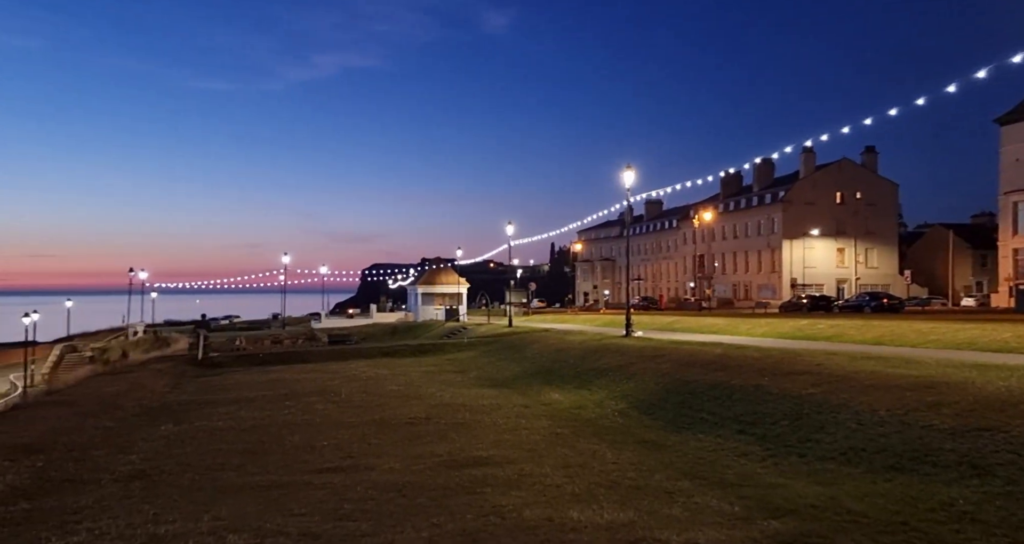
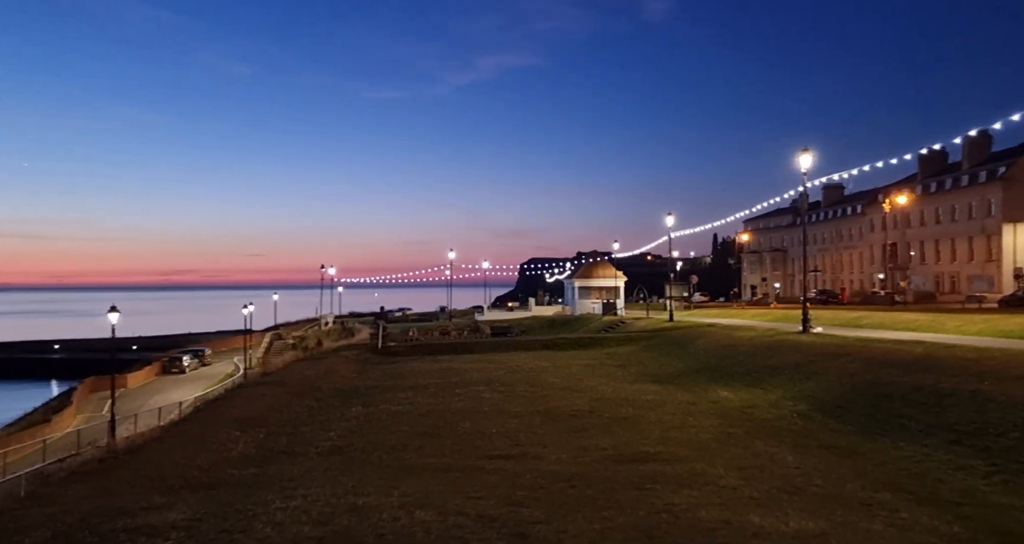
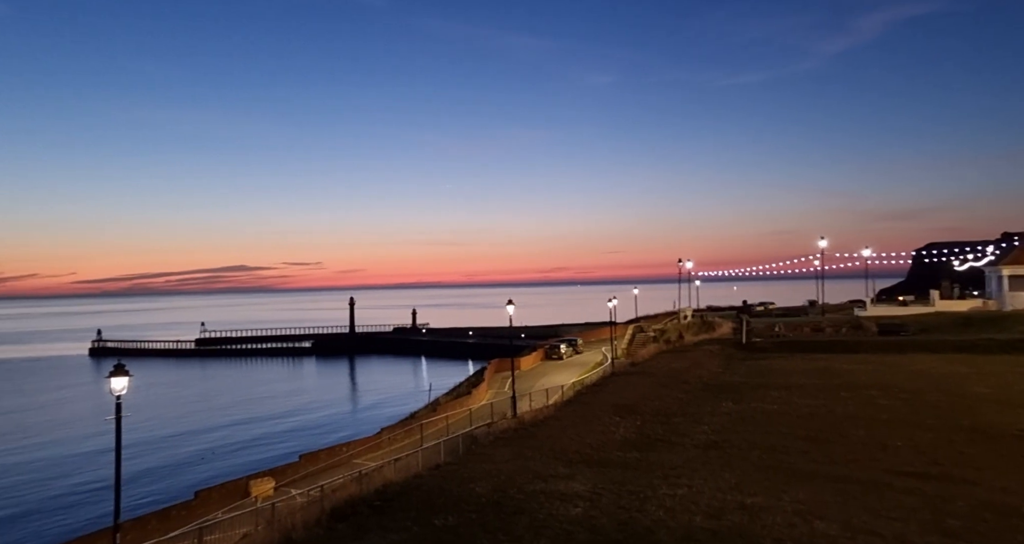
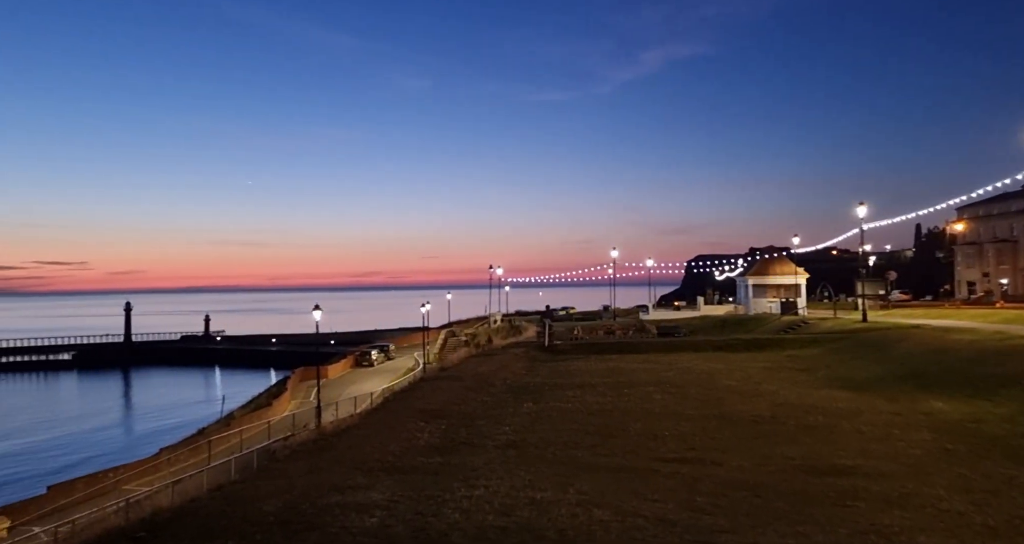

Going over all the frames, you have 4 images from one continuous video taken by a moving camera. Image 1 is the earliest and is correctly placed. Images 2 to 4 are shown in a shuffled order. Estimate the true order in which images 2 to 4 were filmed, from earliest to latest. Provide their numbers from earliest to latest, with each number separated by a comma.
2, 4, 3
